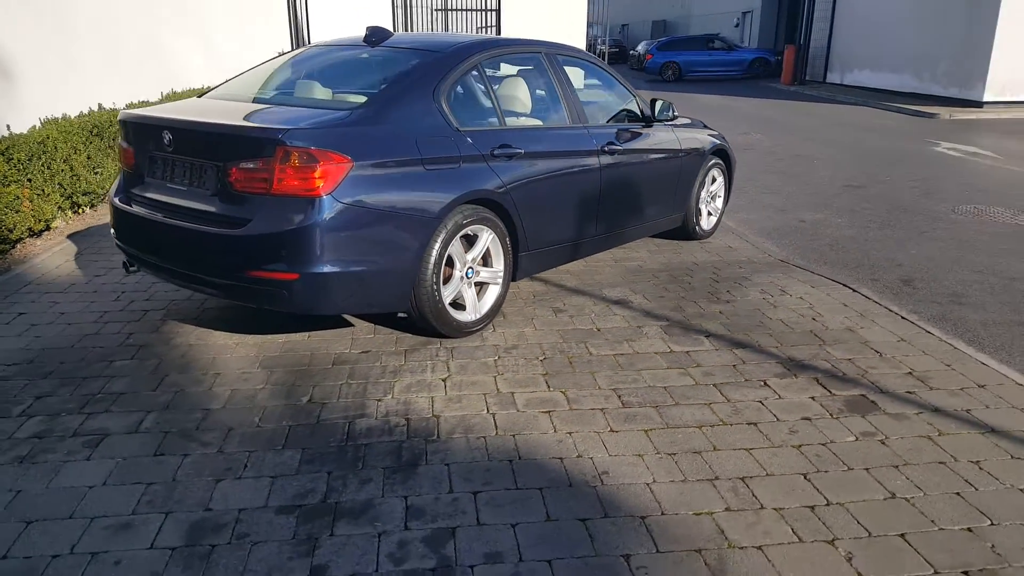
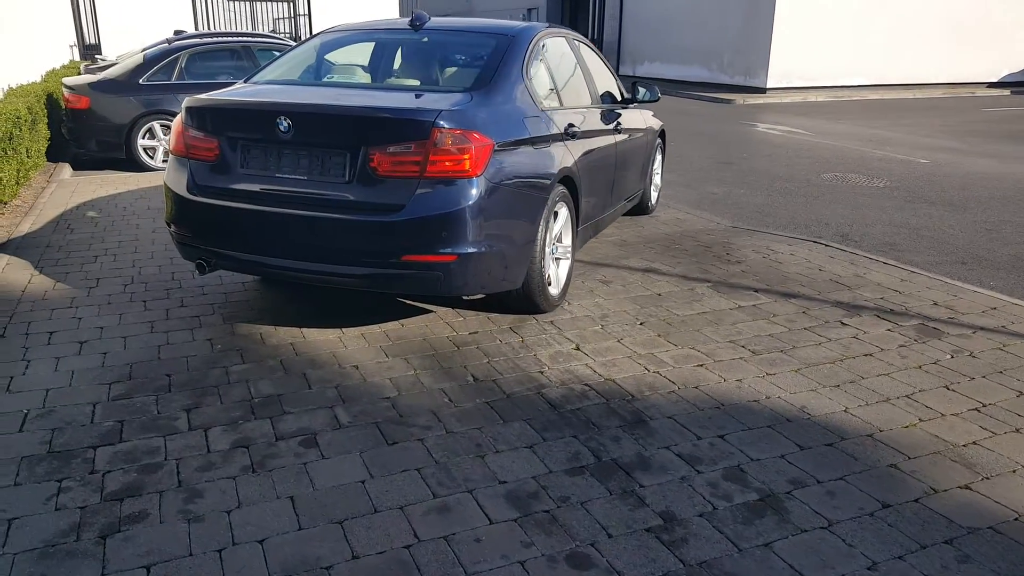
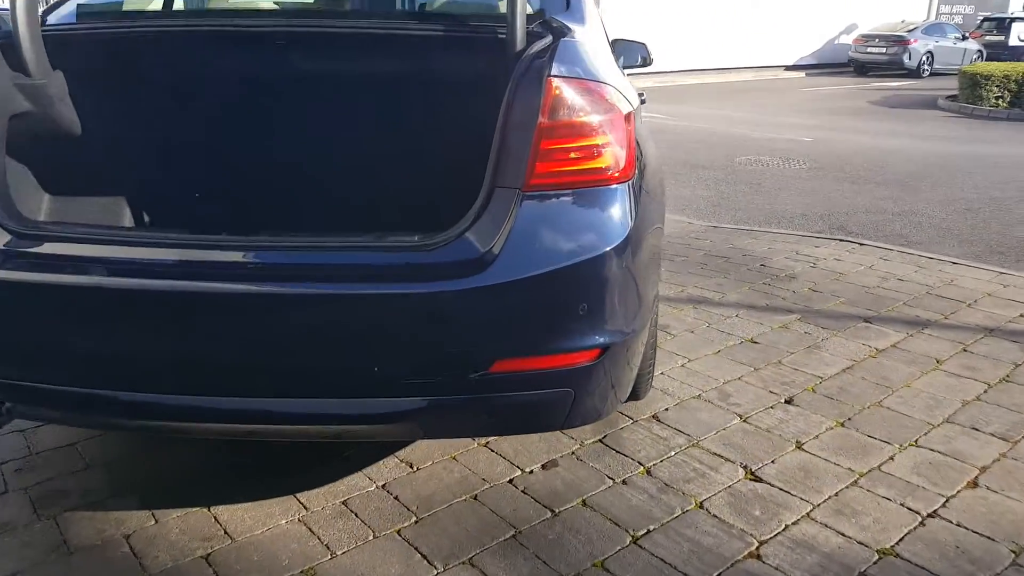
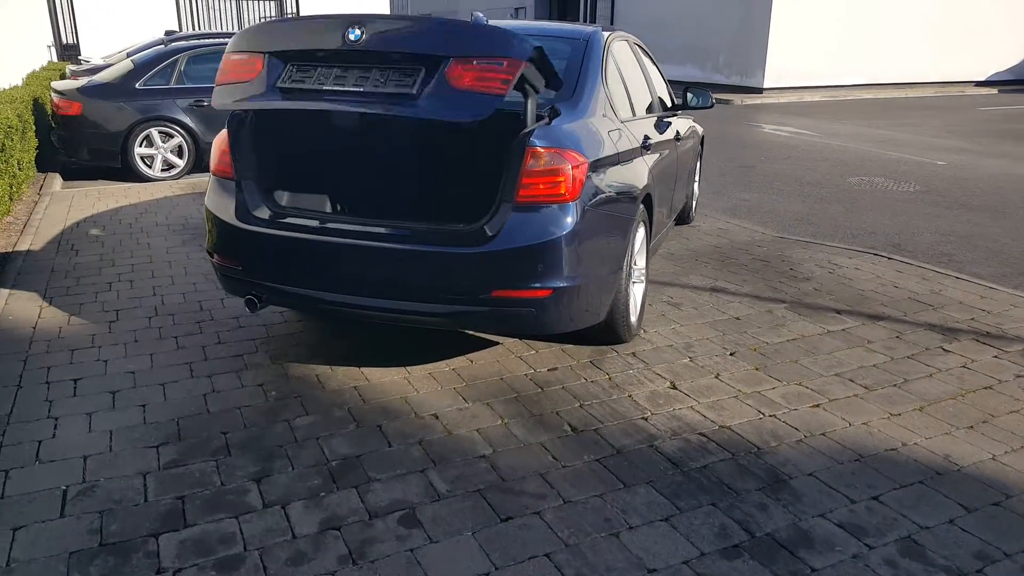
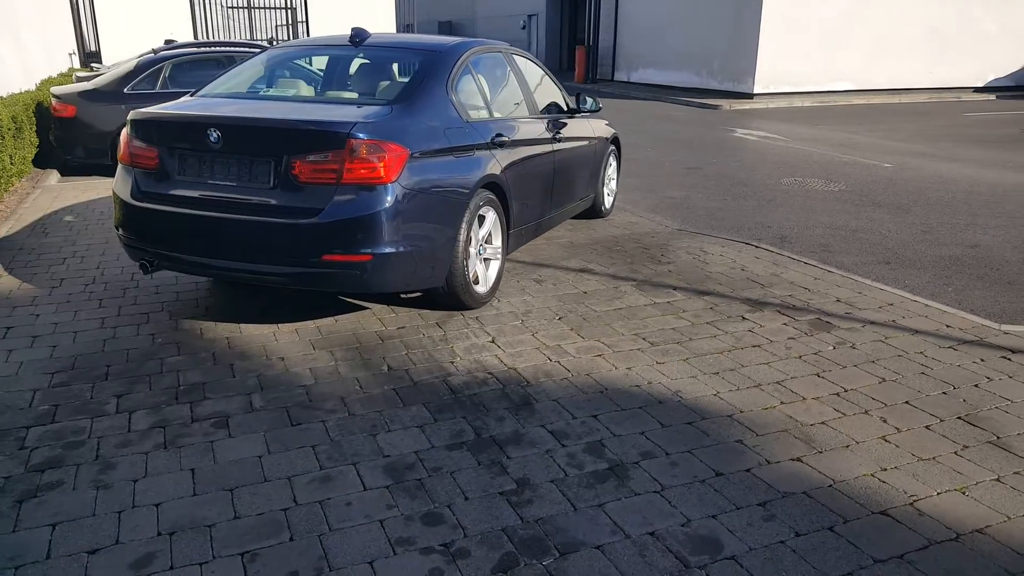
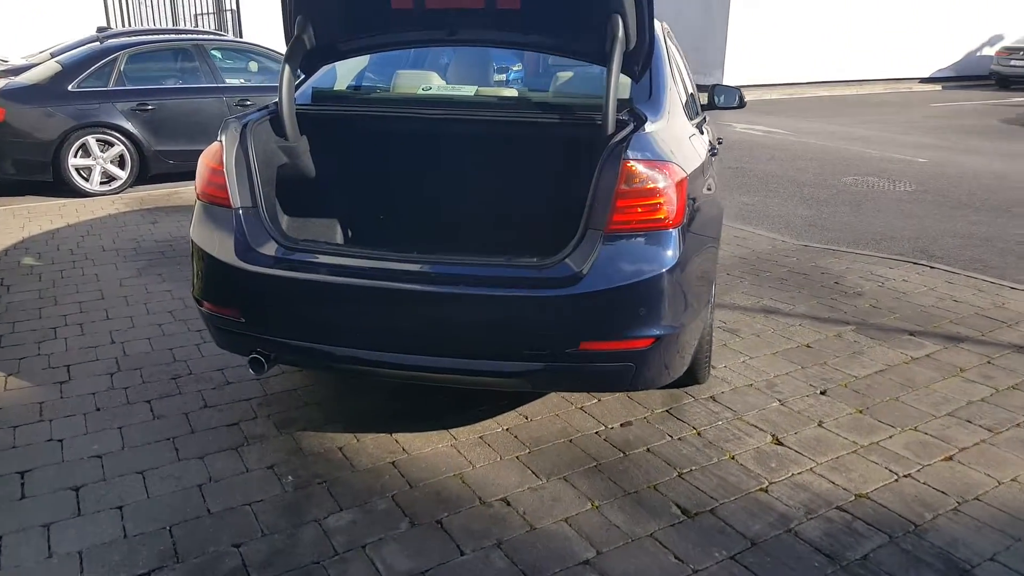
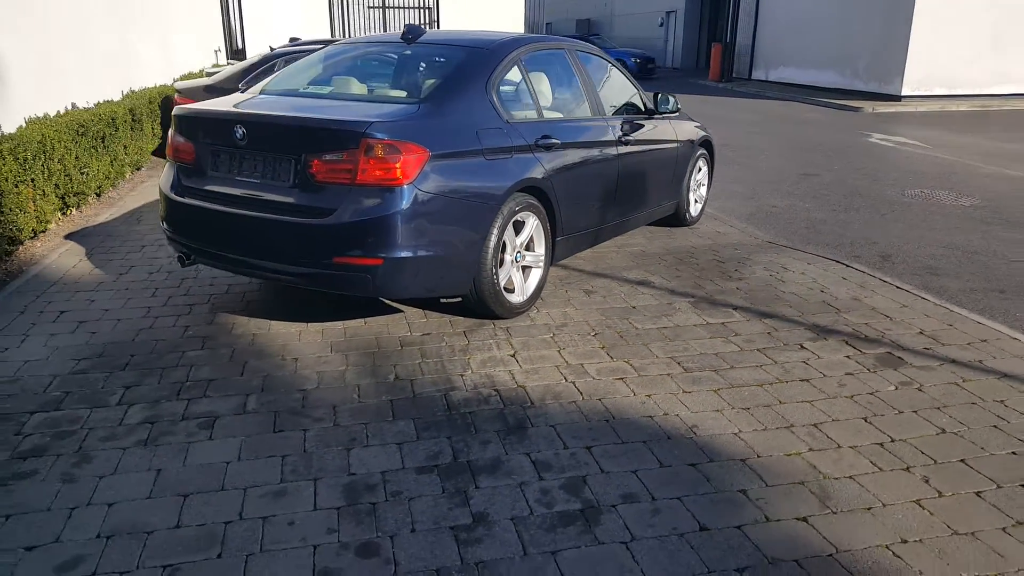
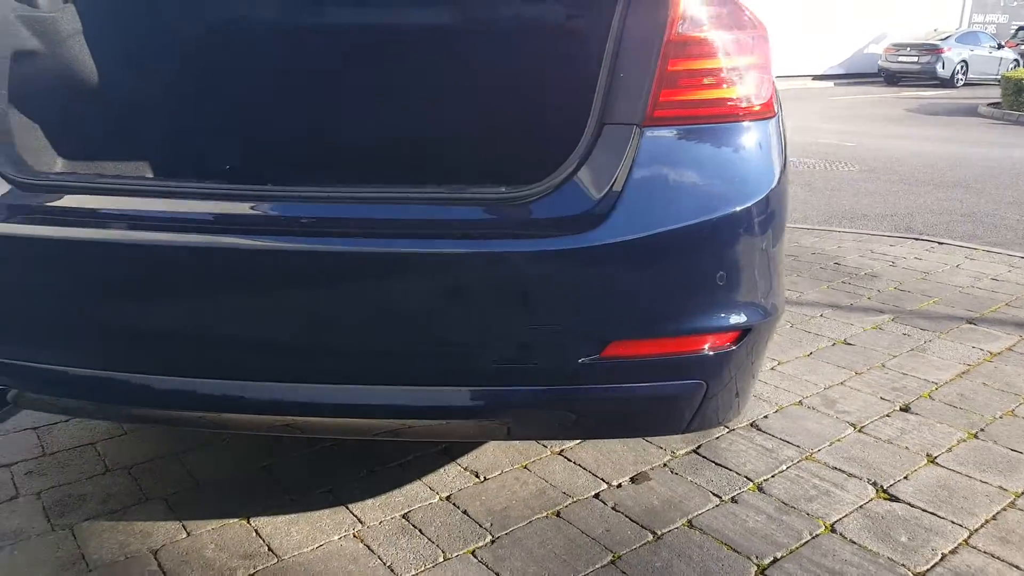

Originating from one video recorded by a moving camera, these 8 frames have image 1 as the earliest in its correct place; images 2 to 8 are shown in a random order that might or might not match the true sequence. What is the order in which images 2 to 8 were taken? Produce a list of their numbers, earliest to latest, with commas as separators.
7, 5, 2, 4, 6, 3, 8
